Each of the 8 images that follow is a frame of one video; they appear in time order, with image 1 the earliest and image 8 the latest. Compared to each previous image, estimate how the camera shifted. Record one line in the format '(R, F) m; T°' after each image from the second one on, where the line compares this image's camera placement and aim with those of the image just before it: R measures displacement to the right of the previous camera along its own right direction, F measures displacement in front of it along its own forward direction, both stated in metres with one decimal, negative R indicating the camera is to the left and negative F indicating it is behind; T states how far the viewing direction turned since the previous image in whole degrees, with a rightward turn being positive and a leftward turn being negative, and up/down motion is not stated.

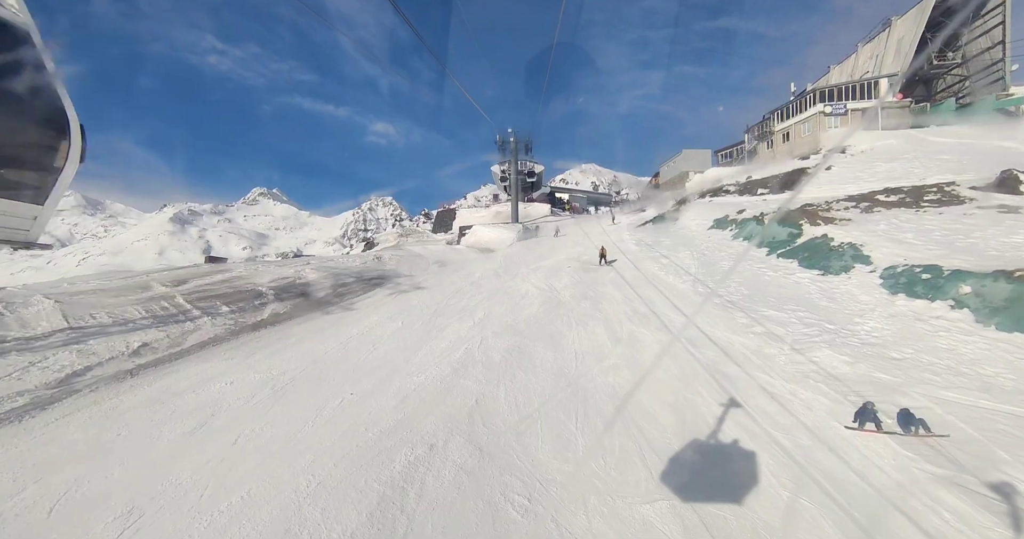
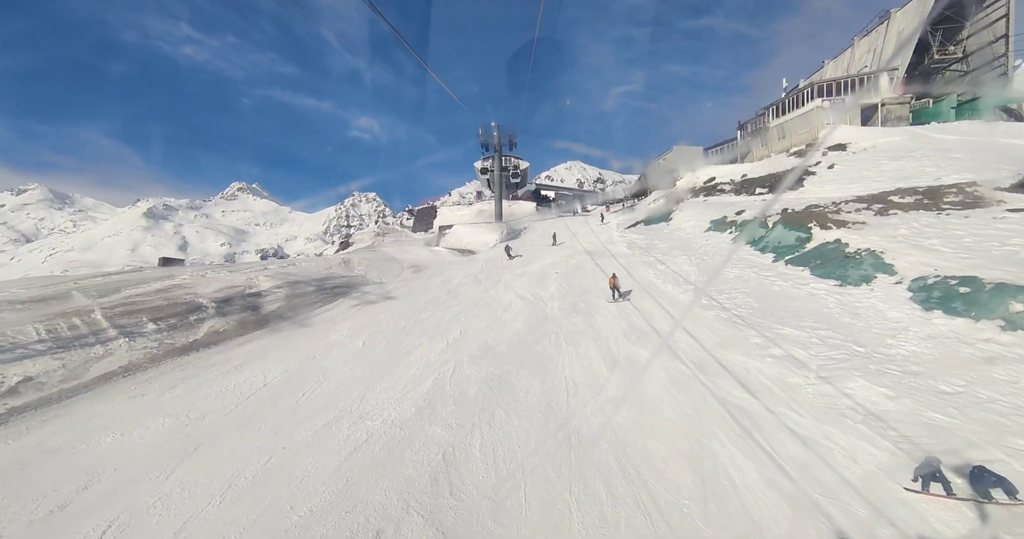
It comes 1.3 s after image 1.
(+0.2, +1.8) m; +2°
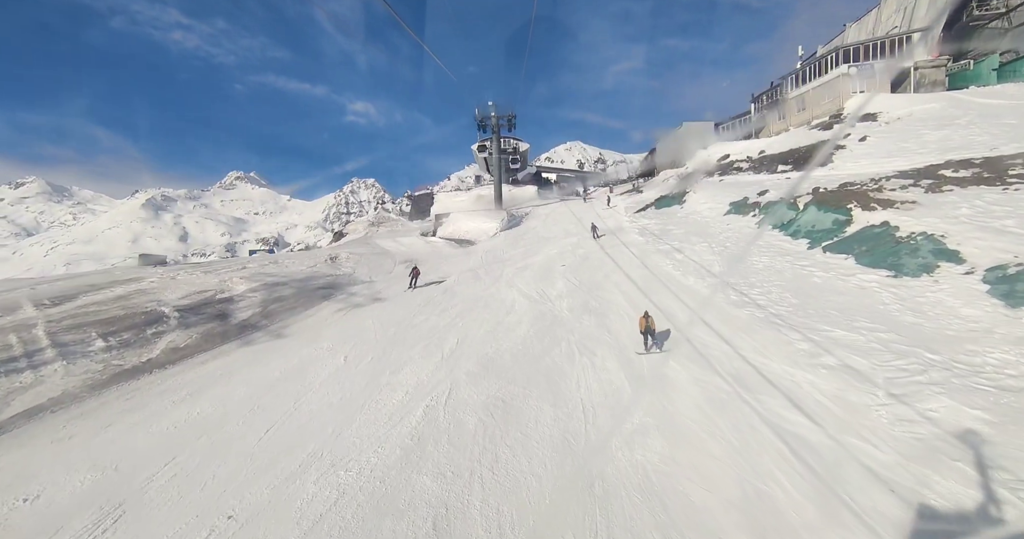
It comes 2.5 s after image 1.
(0.0, +1.6) m; 0°
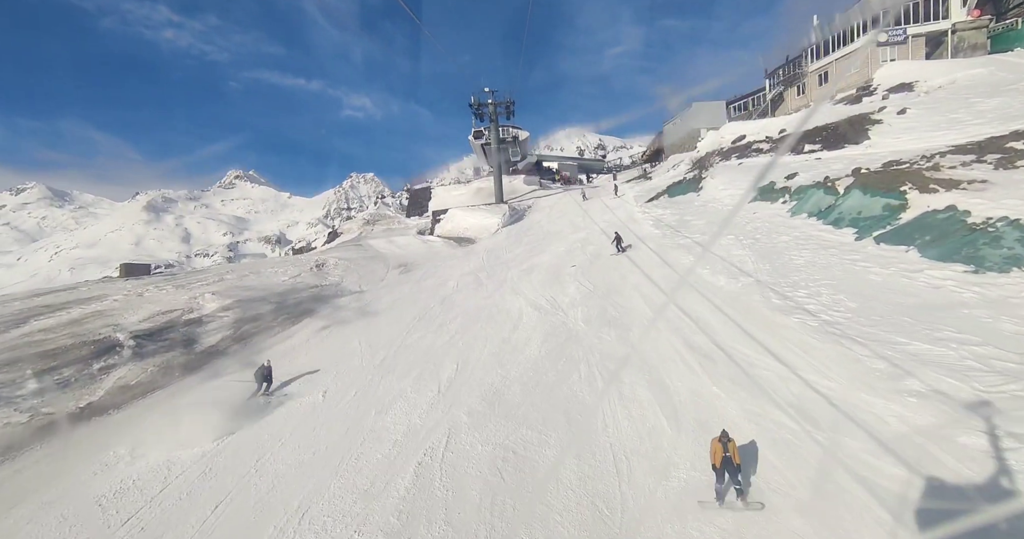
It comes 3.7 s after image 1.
(-0.1, +1.6) m; 0°
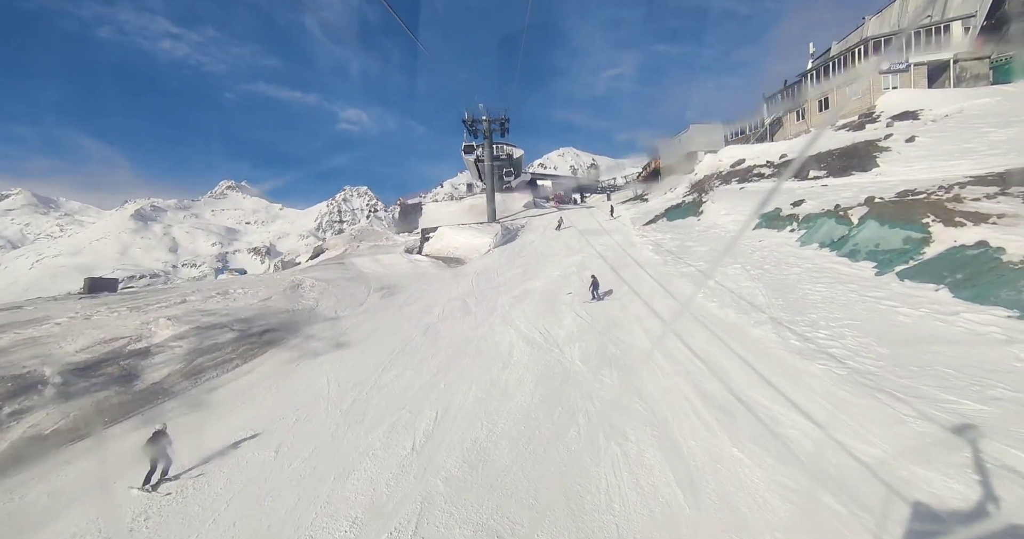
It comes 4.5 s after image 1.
(0.0, +1.1) m; +1°
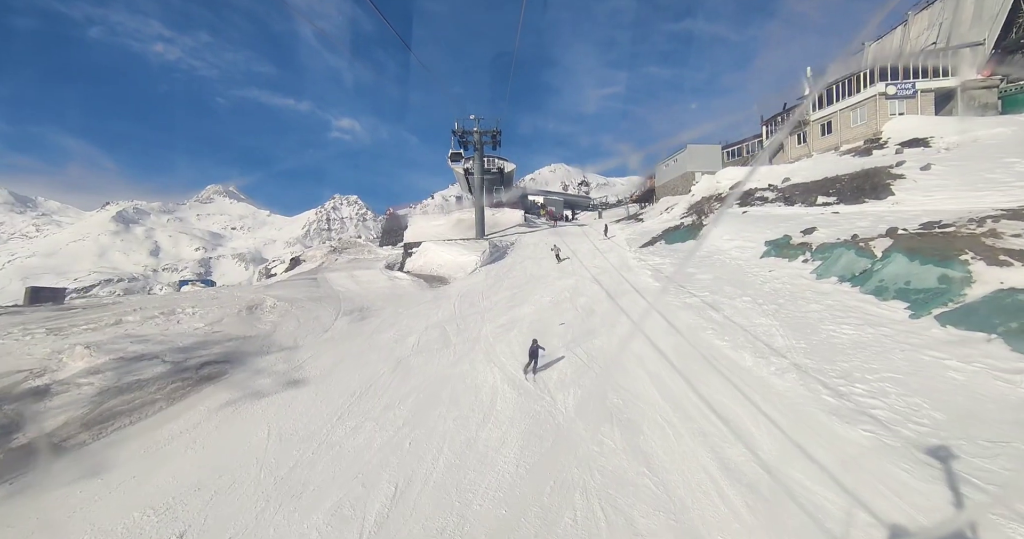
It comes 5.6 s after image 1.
(+0.1, +1.5) m; +1°
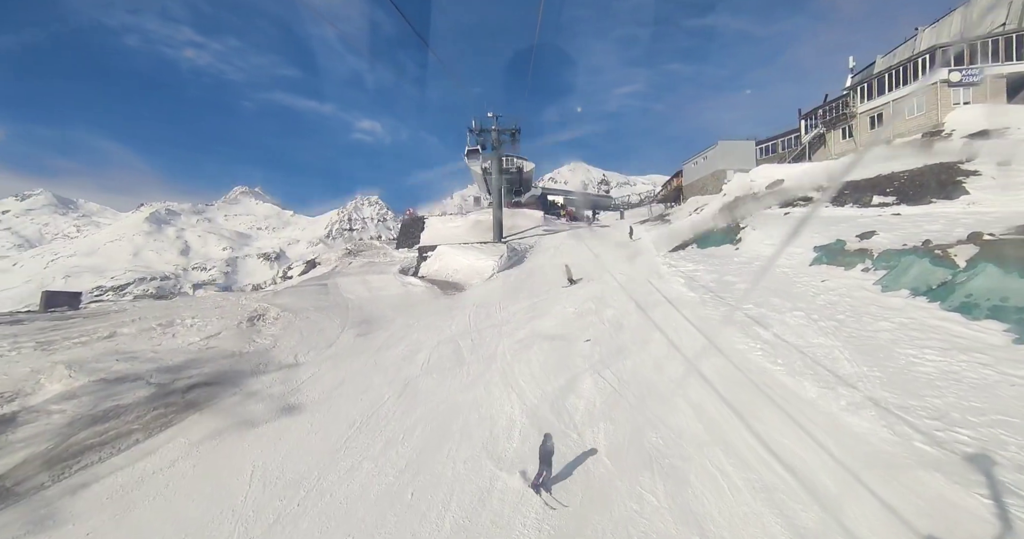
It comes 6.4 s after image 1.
(-0.1, +1.1) m; -3°
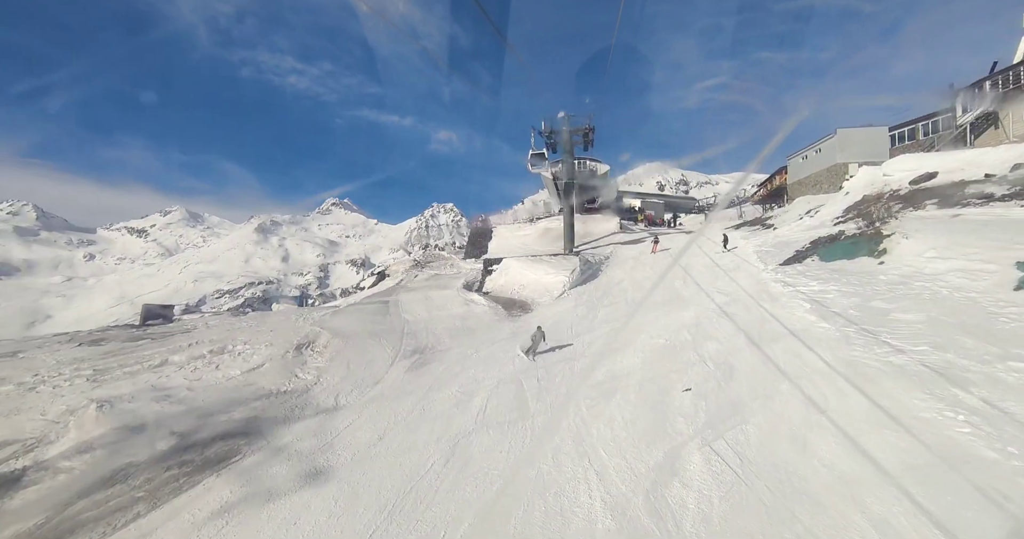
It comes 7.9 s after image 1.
(-0.2, +2.1) m; -10°
